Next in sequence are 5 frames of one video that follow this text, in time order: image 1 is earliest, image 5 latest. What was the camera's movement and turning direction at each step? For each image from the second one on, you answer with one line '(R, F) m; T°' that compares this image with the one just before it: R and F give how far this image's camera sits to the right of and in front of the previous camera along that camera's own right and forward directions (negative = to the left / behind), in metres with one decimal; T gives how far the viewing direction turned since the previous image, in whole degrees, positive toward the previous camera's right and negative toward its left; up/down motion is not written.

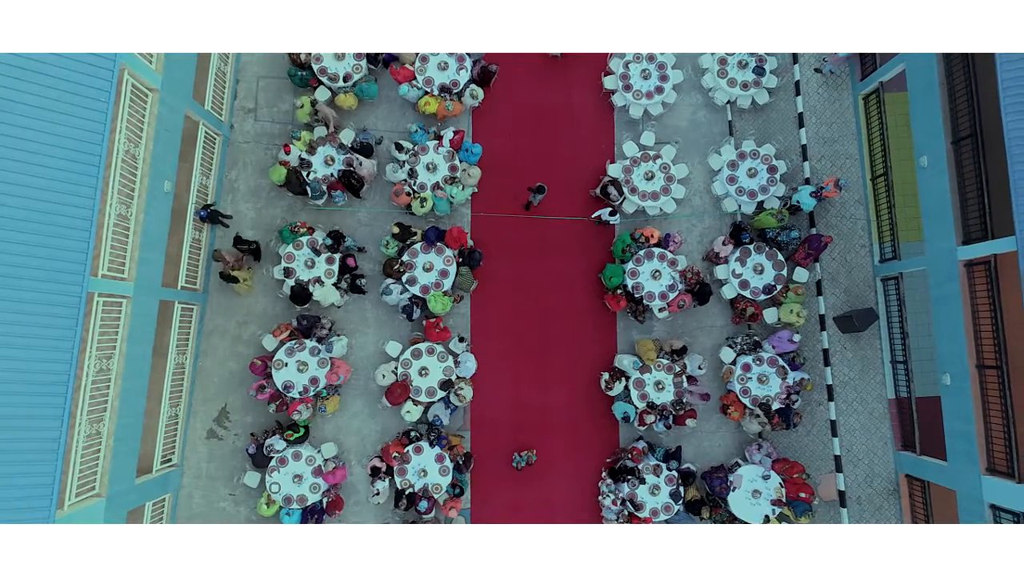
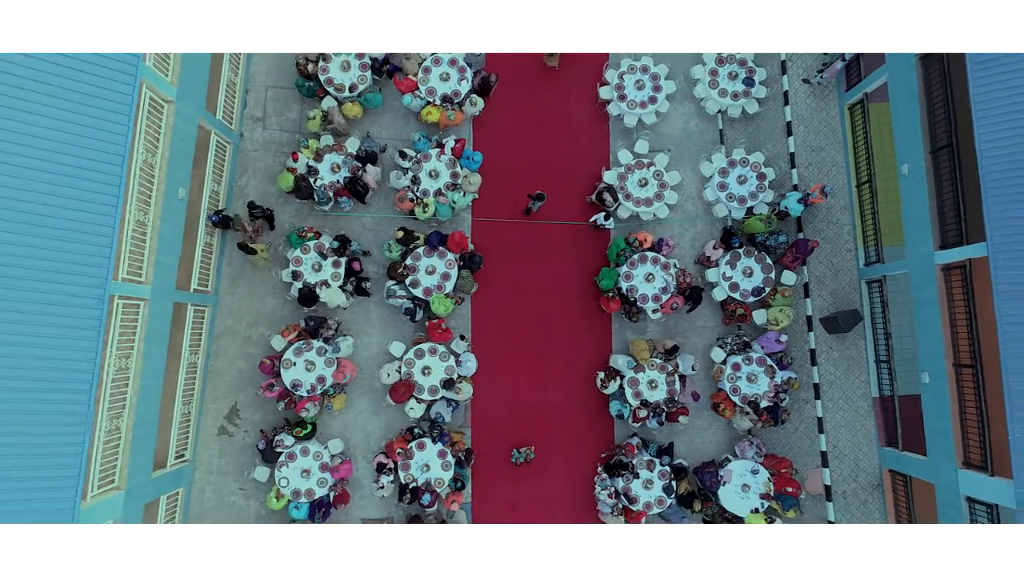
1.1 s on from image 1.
(0.0, -0.4) m; 0°
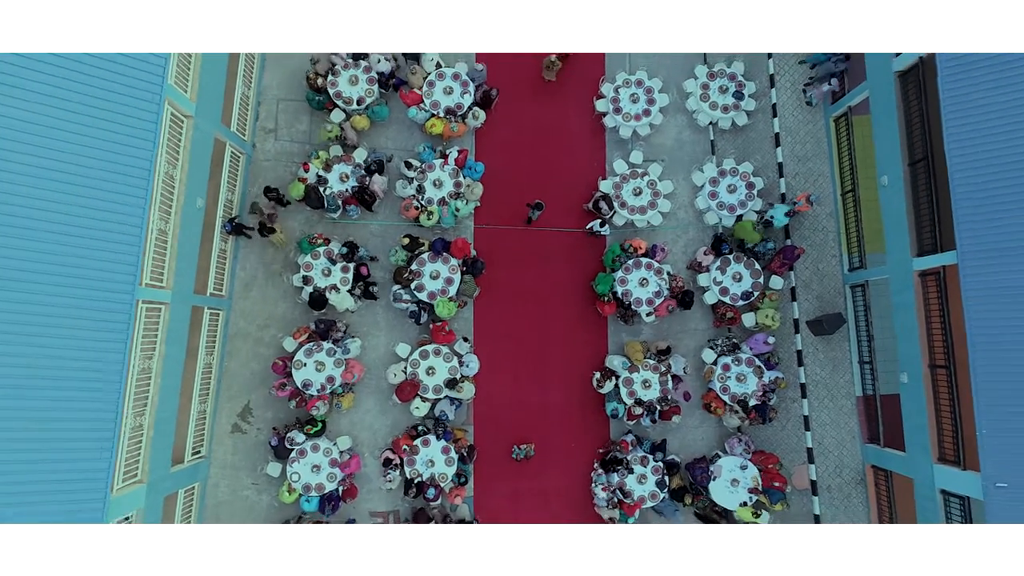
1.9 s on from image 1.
(0.0, -0.6) m; 0°
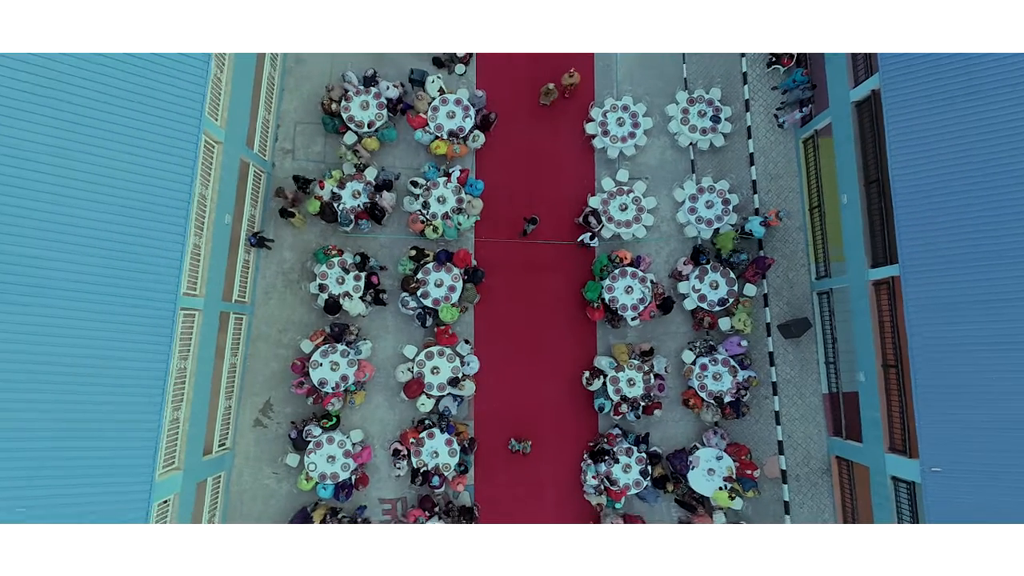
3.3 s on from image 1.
(+0.1, -1.2) m; 0°
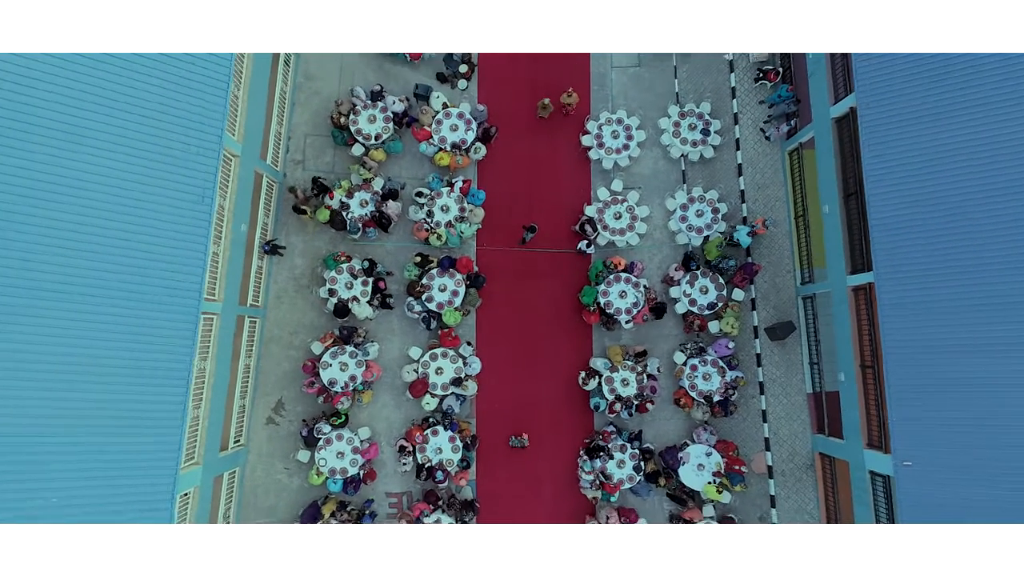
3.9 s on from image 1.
(0.0, -0.7) m; 0°
